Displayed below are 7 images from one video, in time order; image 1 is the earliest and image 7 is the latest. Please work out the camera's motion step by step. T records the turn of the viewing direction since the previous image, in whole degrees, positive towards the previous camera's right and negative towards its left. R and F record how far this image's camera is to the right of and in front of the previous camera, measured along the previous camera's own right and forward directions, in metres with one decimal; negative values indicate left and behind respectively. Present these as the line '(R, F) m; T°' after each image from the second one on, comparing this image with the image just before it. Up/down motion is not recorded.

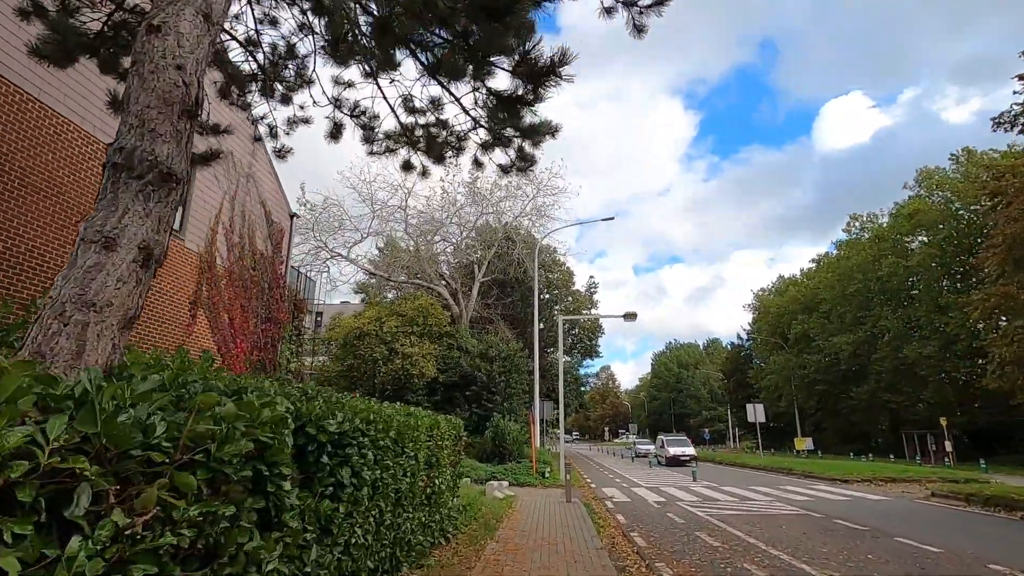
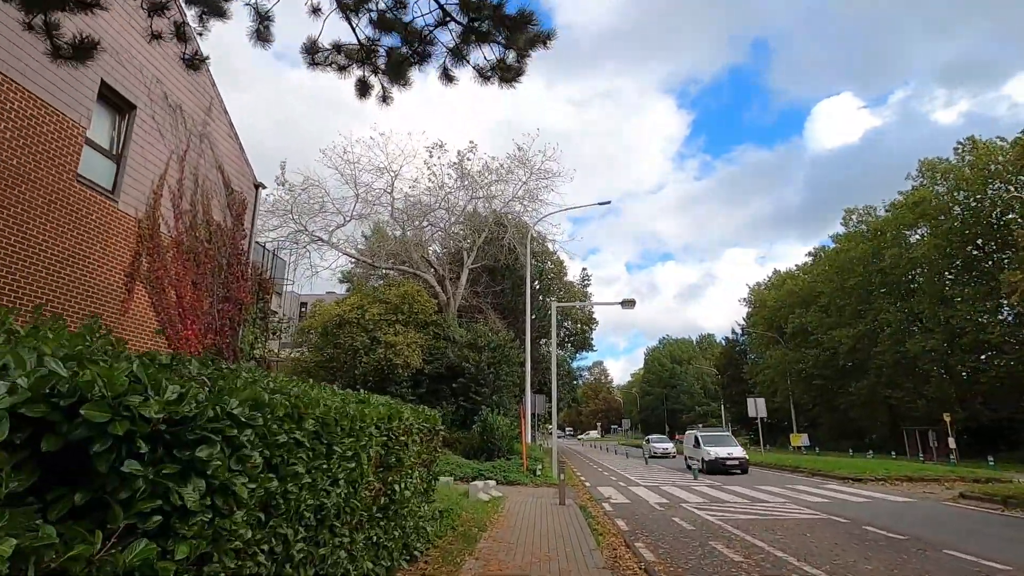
(+0.1, +1.6) m; +1°
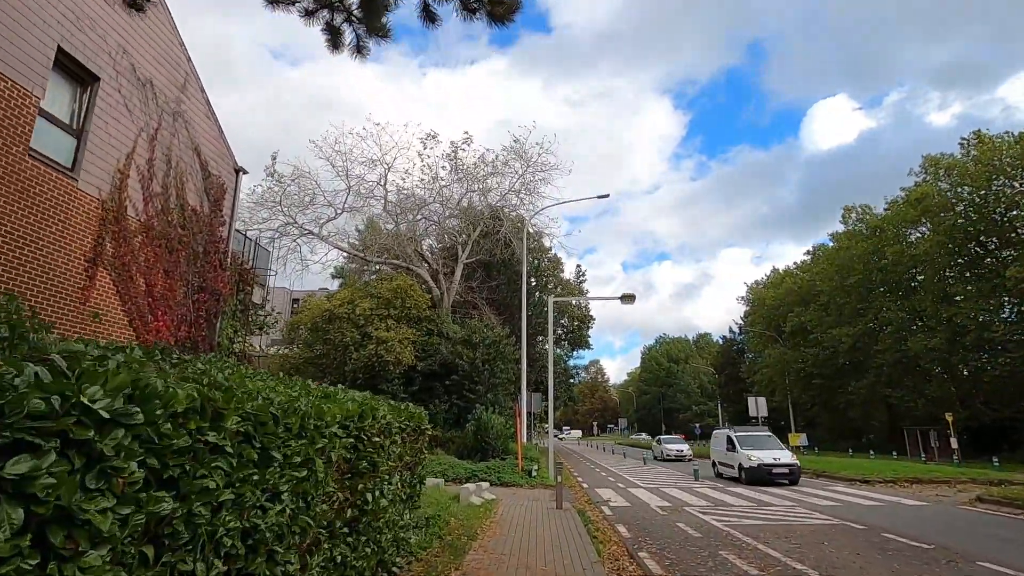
(0.0, +0.8) m; 0°
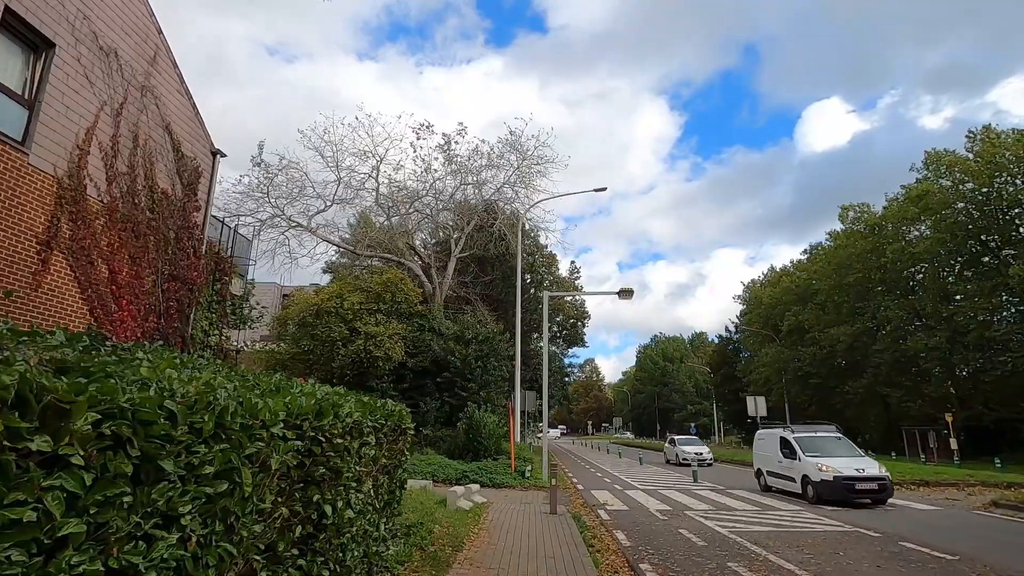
(+0.1, +0.7) m; 0°
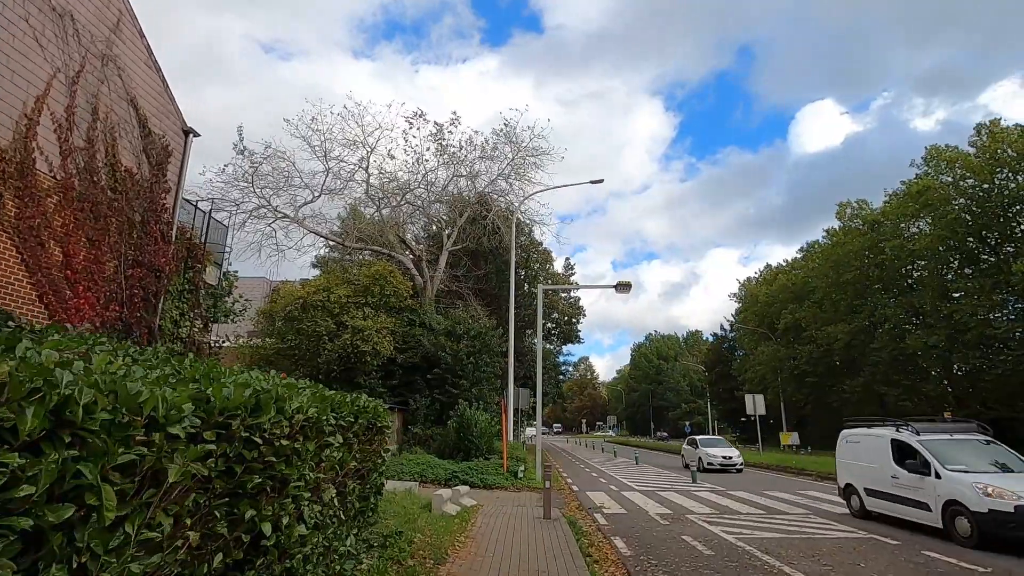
(+0.1, +0.8) m; +1°
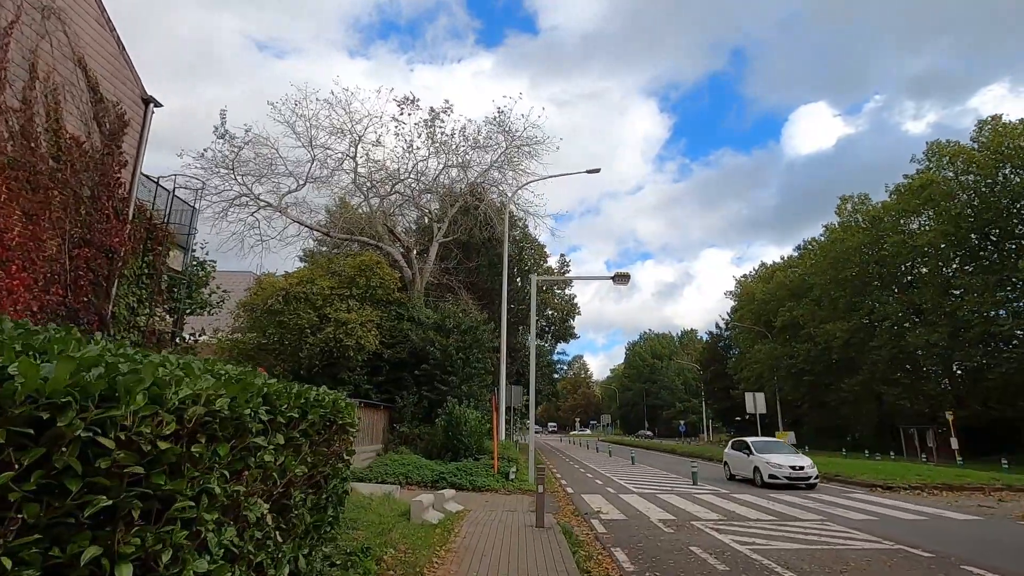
(+0.1, +1.0) m; +1°
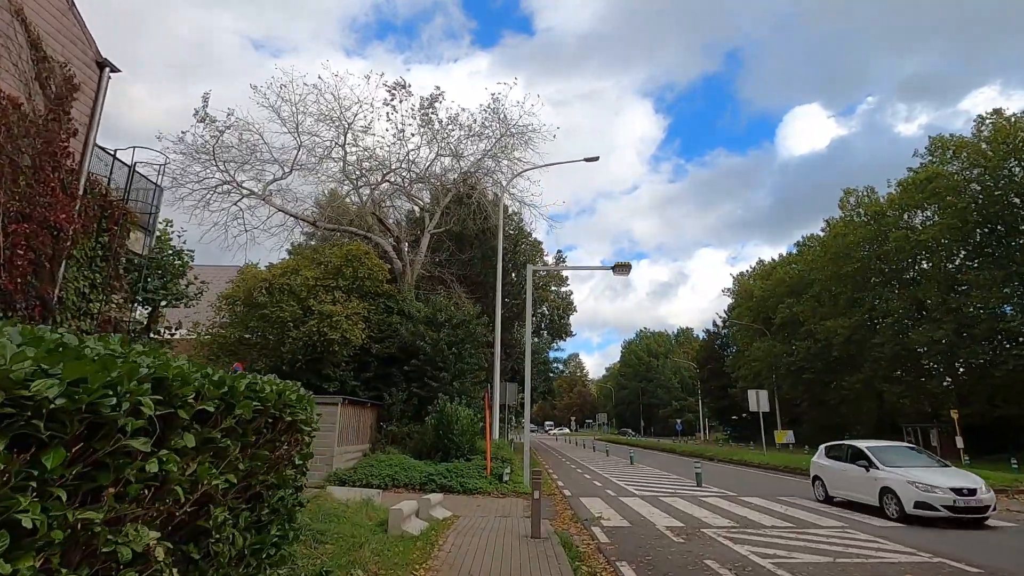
(0.0, +1.0) m; 0°
